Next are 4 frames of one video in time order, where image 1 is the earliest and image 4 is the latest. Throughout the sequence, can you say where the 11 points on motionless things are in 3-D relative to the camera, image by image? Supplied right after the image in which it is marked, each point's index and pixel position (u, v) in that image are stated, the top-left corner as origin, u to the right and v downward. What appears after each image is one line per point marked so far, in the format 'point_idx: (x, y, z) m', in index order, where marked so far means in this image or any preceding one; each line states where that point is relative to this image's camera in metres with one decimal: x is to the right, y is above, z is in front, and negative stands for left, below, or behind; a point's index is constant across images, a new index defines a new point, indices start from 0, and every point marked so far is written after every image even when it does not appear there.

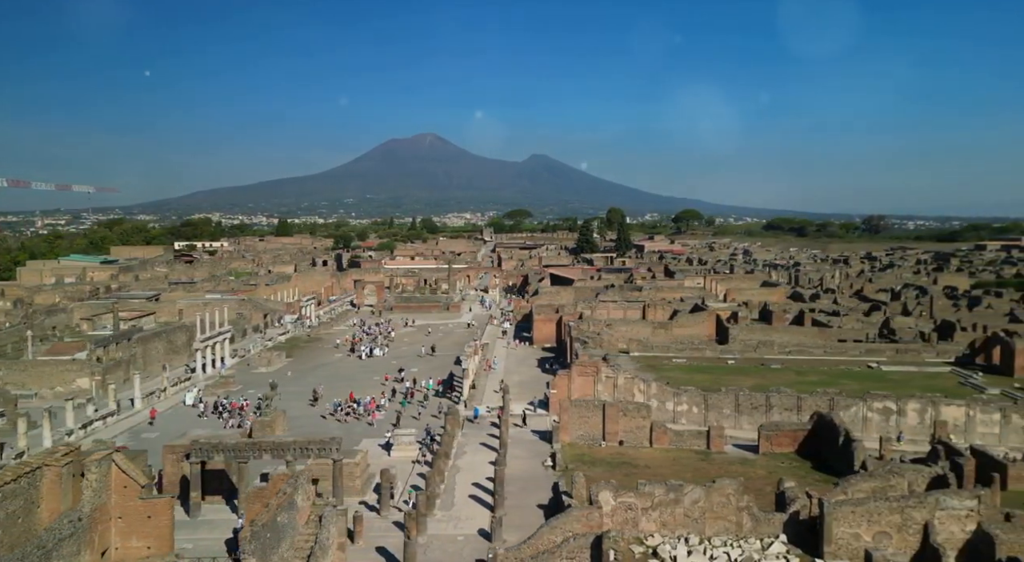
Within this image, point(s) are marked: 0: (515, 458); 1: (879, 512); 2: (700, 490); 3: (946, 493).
0: (+0.1, -5.1, +19.7) m
1: (+6.6, -4.1, +12.2) m
2: (+3.7, -4.1, +13.1) m
3: (+7.7, -3.8, +12.3) m
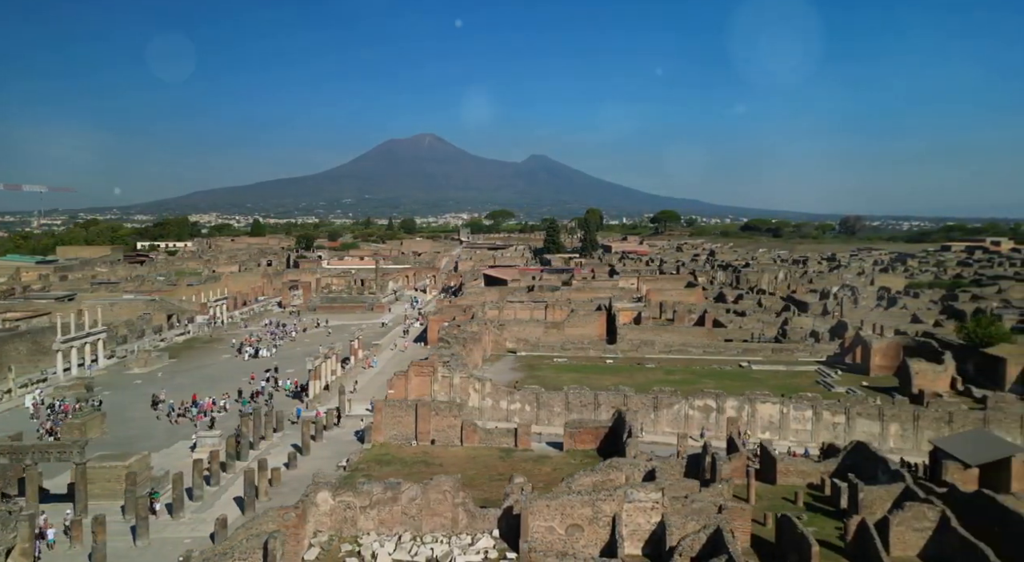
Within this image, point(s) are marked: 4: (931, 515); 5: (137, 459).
0: (-5.7, -5.1, +19.6) m
1: (+1.1, -4.1, +12.5) m
2: (-1.8, -4.1, +13.2) m
3: (+2.3, -3.8, +12.6) m
4: (+8.3, -4.6, +13.5) m
5: (-9.0, -4.3, +16.4) m
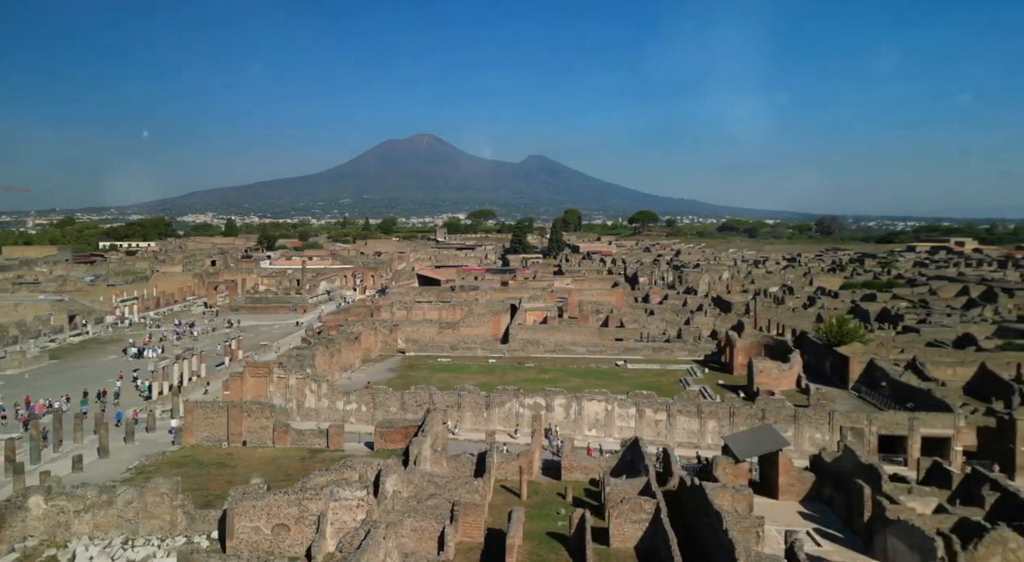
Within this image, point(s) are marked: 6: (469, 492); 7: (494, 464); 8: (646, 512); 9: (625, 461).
0: (-11.4, -5.1, +19.4) m
1: (-4.3, -4.1, +12.5) m
2: (-7.3, -4.1, +13.2) m
3: (-3.2, -3.8, +12.7) m
4: (+2.8, -4.6, +13.8) m
5: (-14.6, -4.3, +16.0) m
6: (-1.0, -4.8, +15.6) m
7: (-0.5, -4.8, +17.8) m
8: (+2.7, -4.7, +13.8) m
9: (+3.0, -4.8, +18.1) m
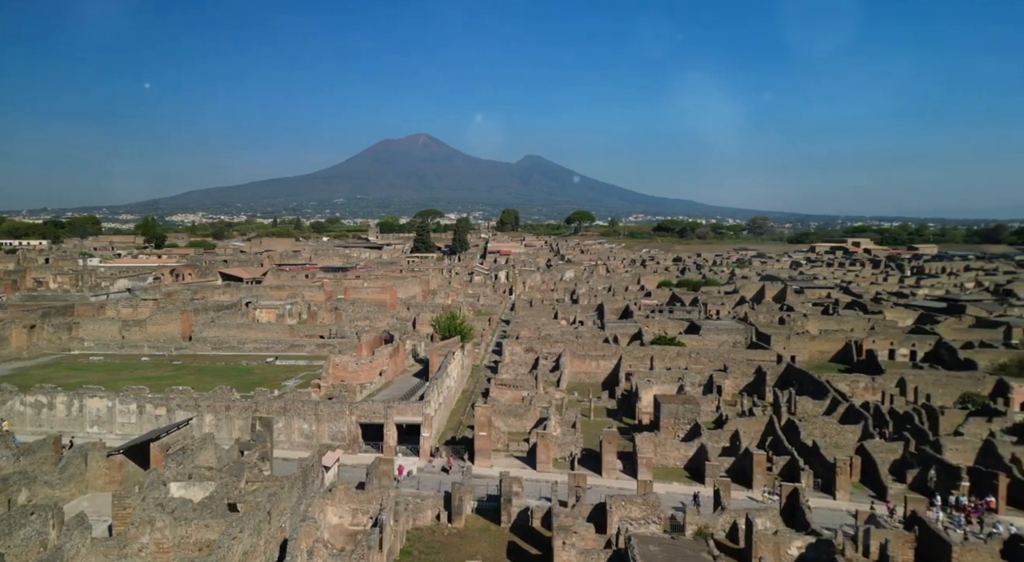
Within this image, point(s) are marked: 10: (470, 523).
0: (-28.2, -5.0, +17.7) m
1: (-20.3, -4.0, +11.7) m
2: (-23.4, -3.9, +12.0) m
3: (-19.2, -3.7, +12.0) m
4: (-13.4, -4.5, +13.8) m
5: (-30.9, -4.2, +14.0) m
6: (-17.4, -4.7, +15.1) m
7: (-17.1, -4.7, +17.4) m
8: (-13.4, -4.6, +13.7) m
9: (-13.7, -4.7, +18.1) m
10: (-1.1, -6.2, +17.4) m
